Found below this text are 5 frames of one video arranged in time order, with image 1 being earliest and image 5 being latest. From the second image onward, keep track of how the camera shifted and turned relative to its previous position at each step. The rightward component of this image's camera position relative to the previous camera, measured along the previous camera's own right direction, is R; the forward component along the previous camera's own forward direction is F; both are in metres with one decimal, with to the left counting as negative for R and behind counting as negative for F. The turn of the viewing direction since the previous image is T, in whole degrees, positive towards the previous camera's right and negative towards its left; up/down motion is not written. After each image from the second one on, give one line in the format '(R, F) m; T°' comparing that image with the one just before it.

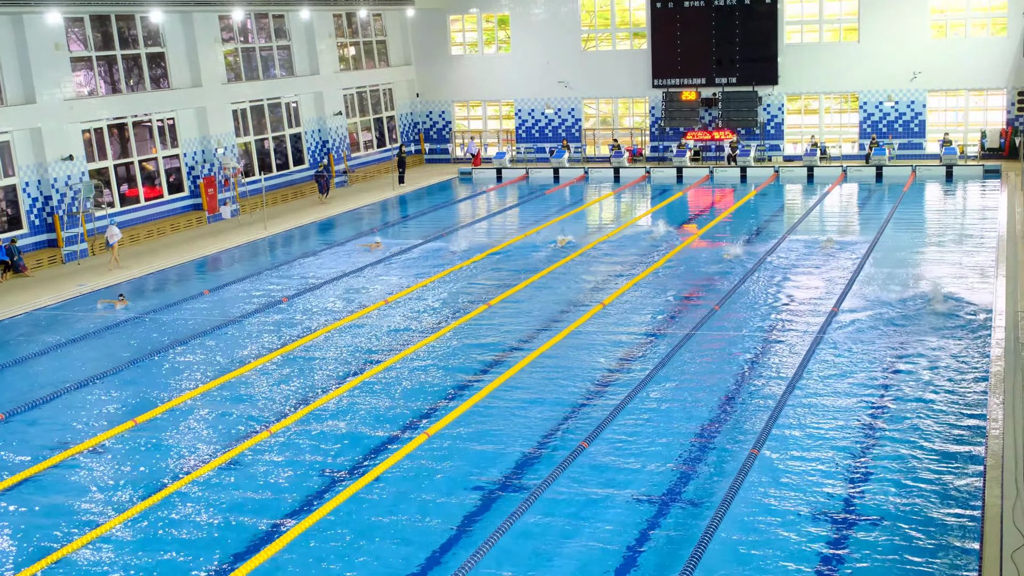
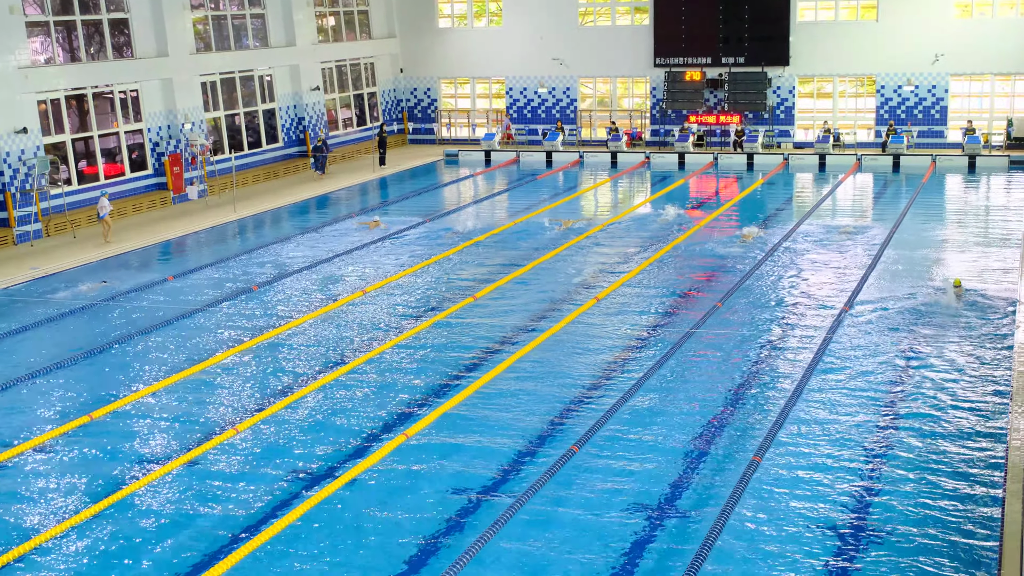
(0.0, +1.2) m; 0°
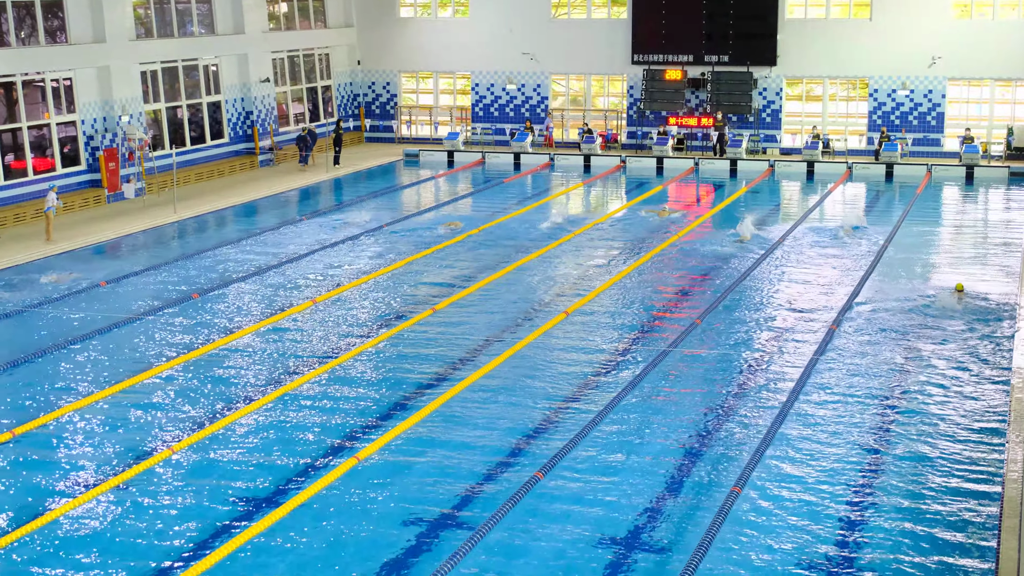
(-0.2, +1.2) m; +2°
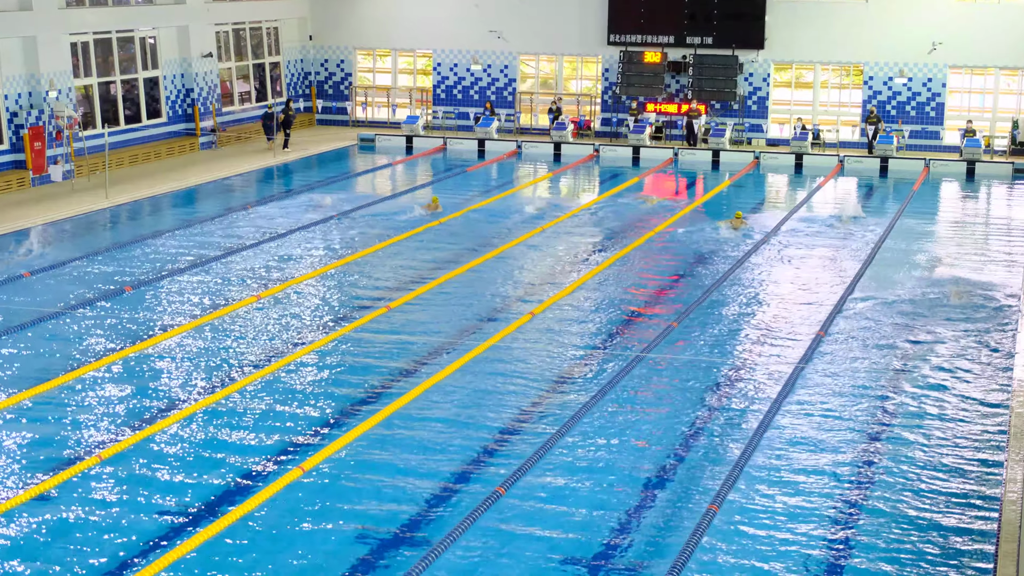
(0.0, +1.2) m; +1°
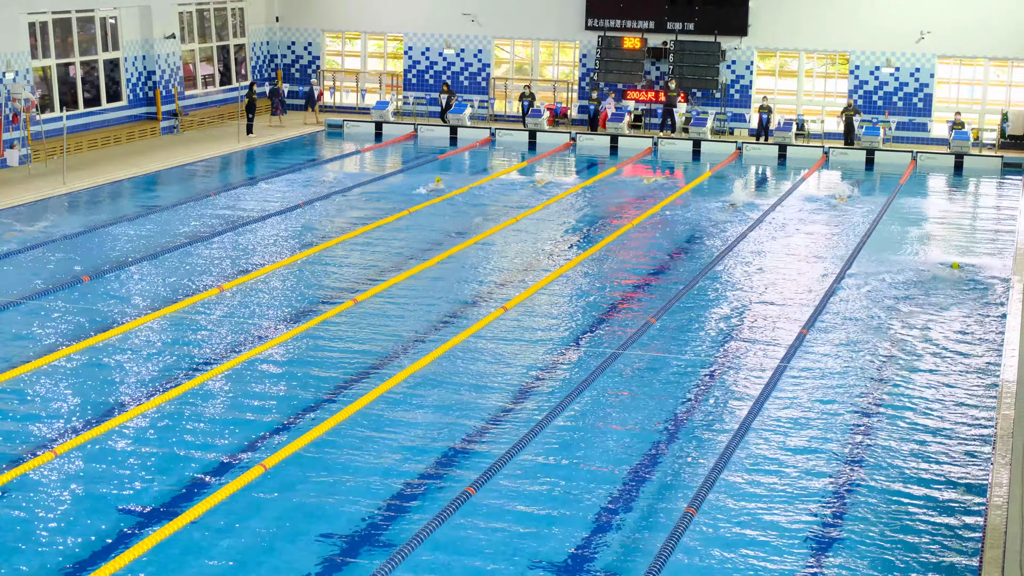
(+0.3, +0.4) m; 0°
